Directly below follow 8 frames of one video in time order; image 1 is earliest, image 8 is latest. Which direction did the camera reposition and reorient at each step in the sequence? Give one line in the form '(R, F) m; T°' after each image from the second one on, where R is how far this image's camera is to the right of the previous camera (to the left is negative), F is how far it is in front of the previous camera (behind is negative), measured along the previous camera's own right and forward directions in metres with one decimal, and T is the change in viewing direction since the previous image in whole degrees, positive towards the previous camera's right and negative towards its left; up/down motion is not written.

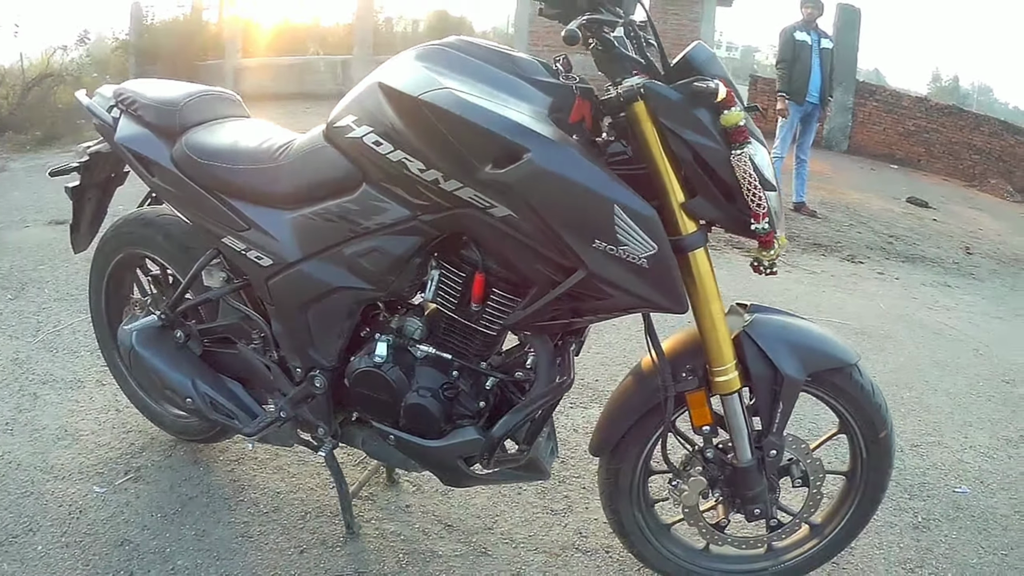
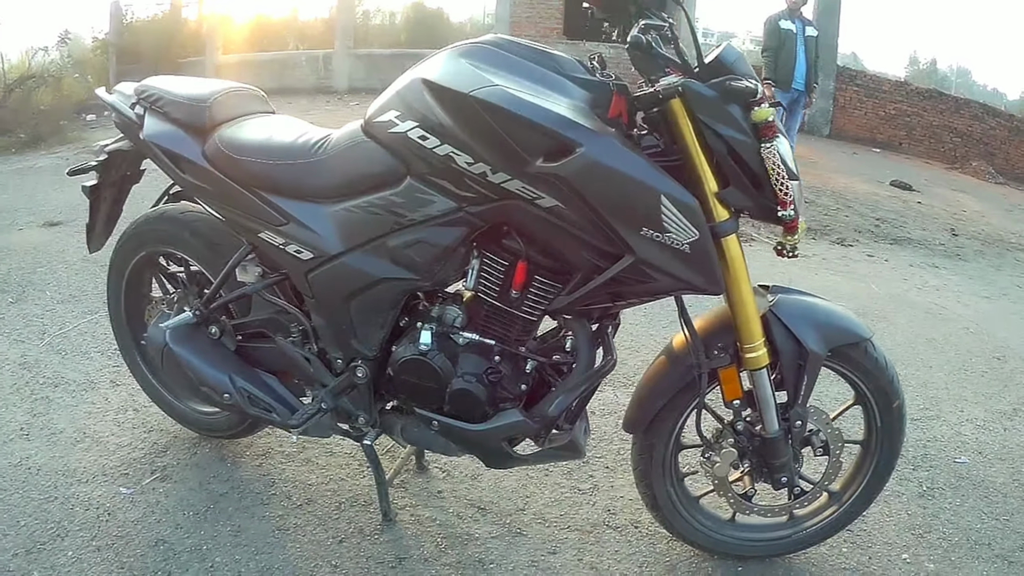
(-0.2, -0.1) m; +3°
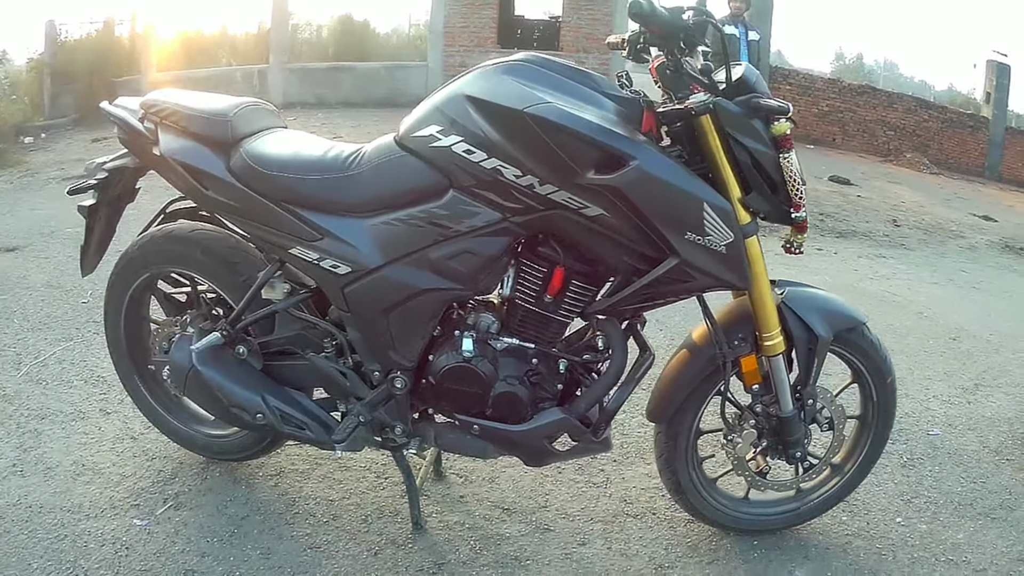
(-0.4, -0.1) m; +7°
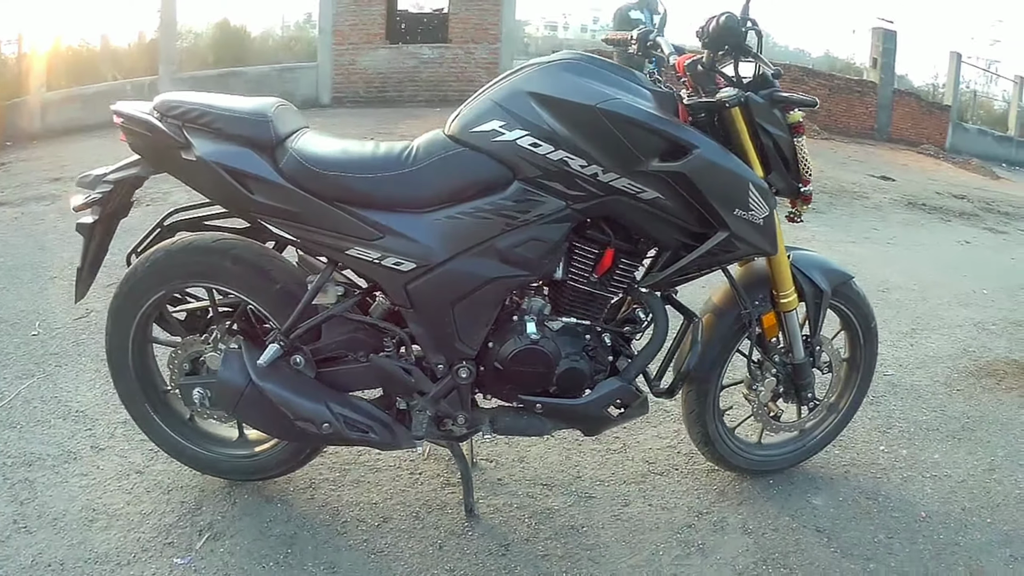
(-0.7, 0.0) m; +11°
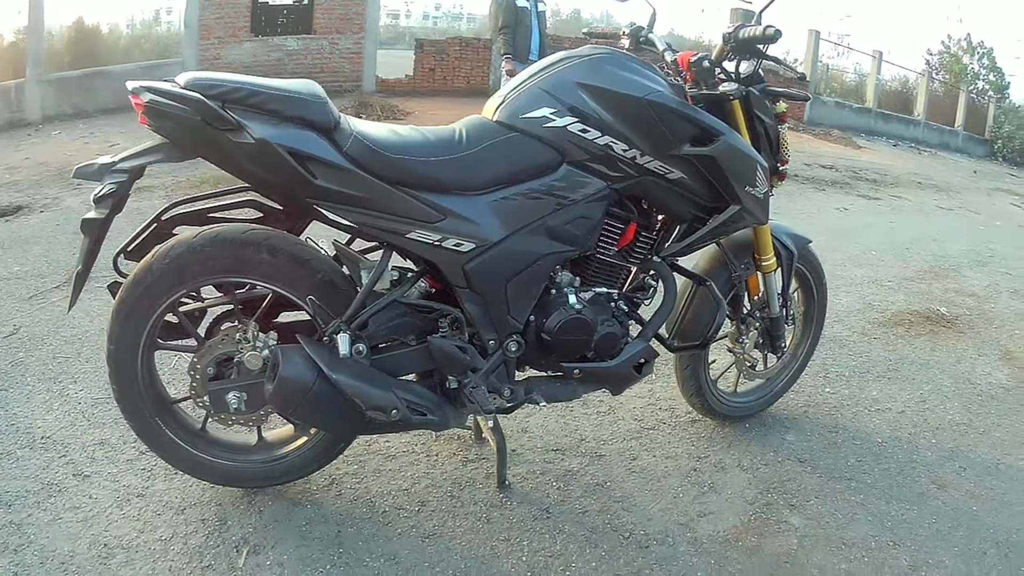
(-0.8, -0.1) m; +13°
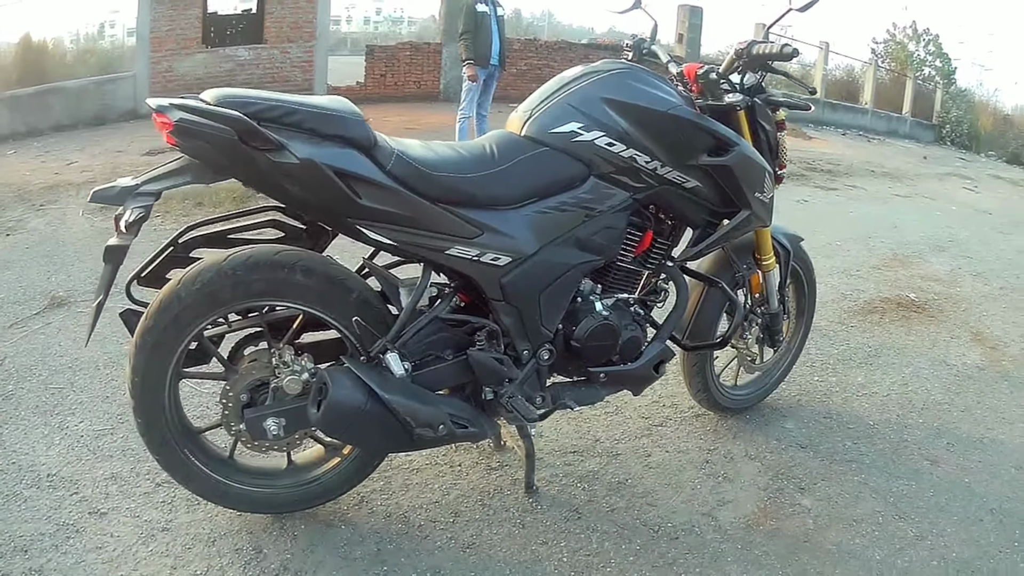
(-0.3, -0.1) m; +5°
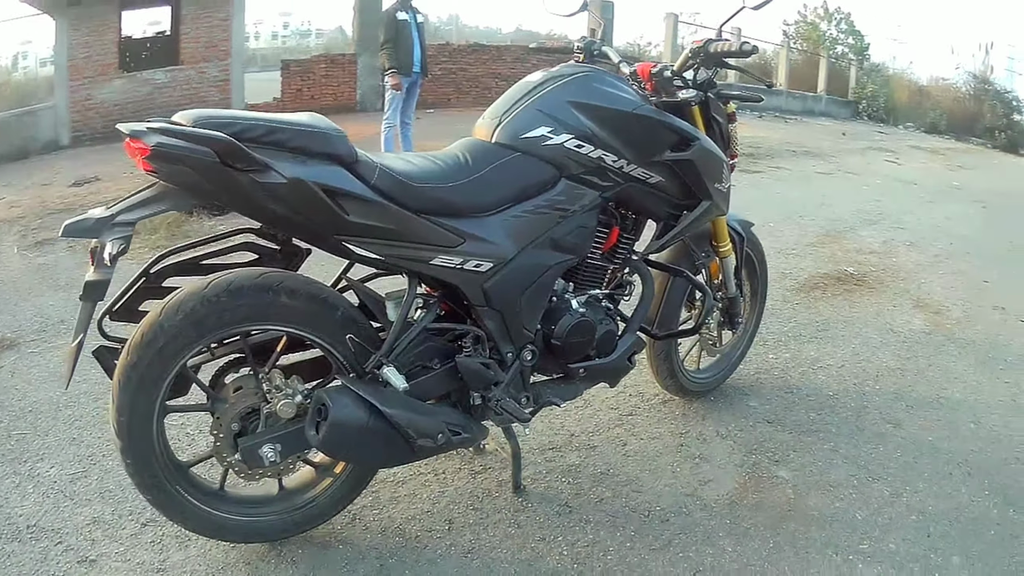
(-0.2, 0.0) m; +6°
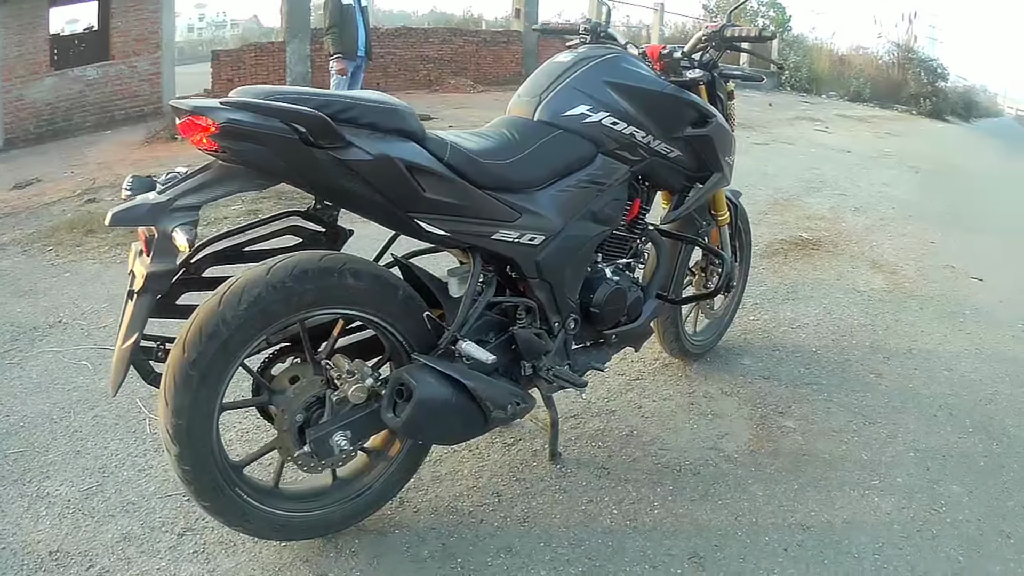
(-0.5, -0.1) m; +7°
